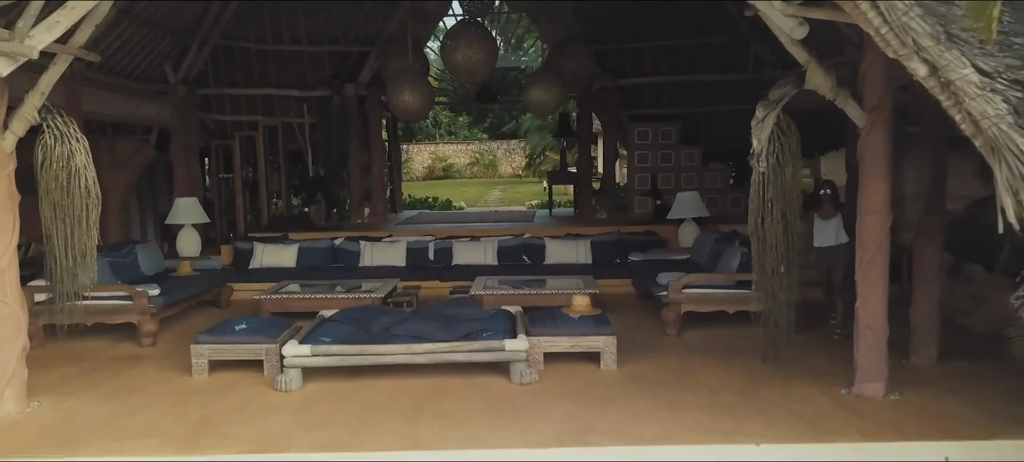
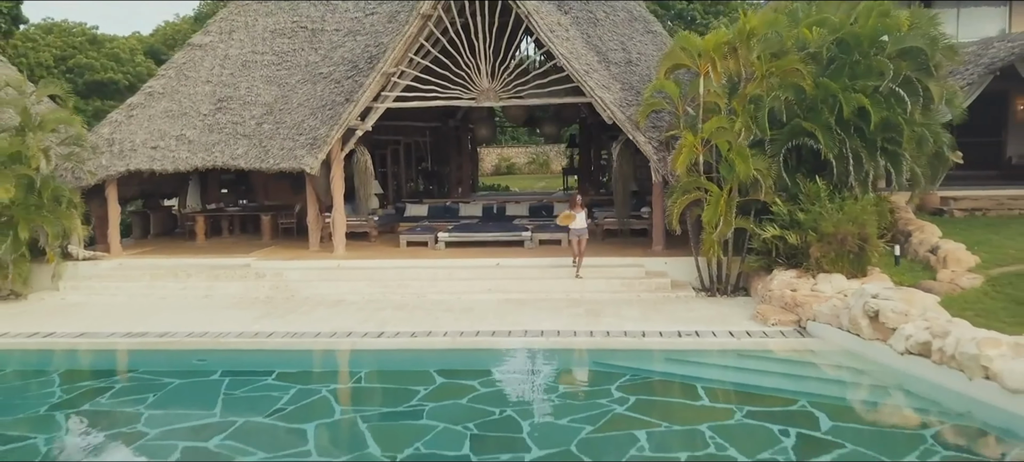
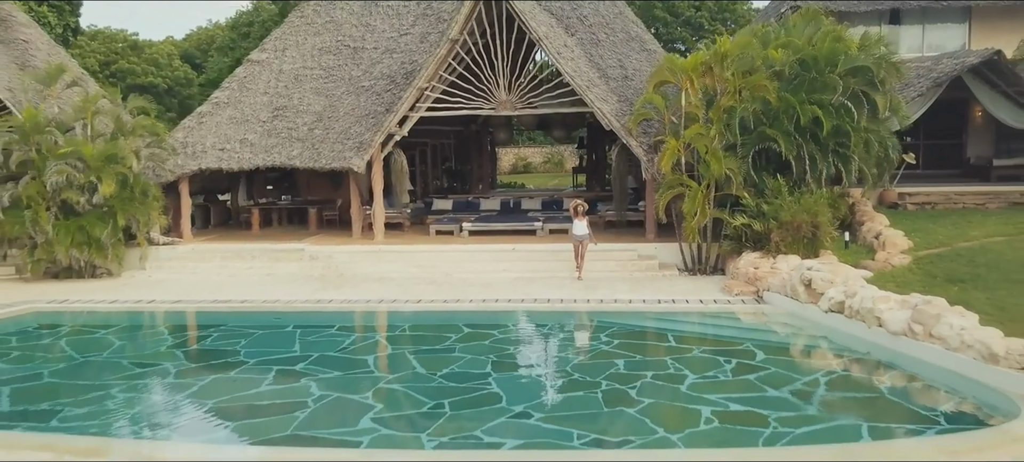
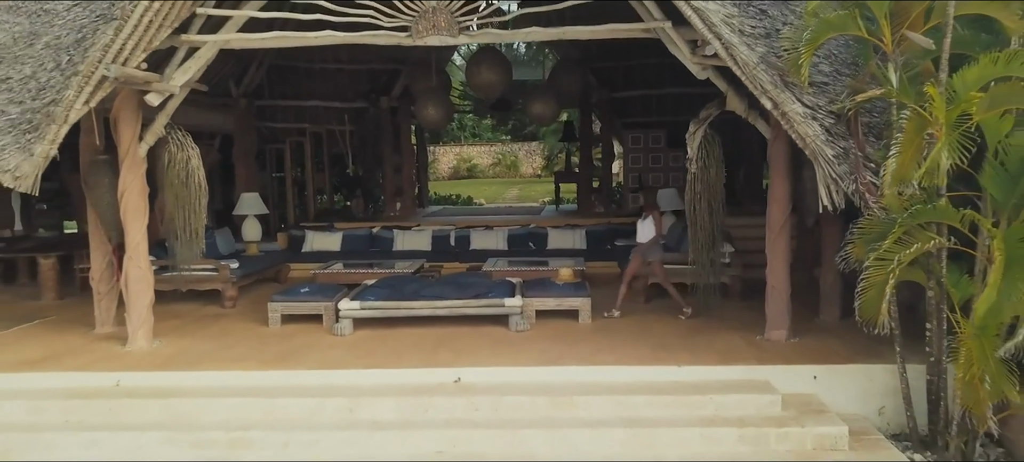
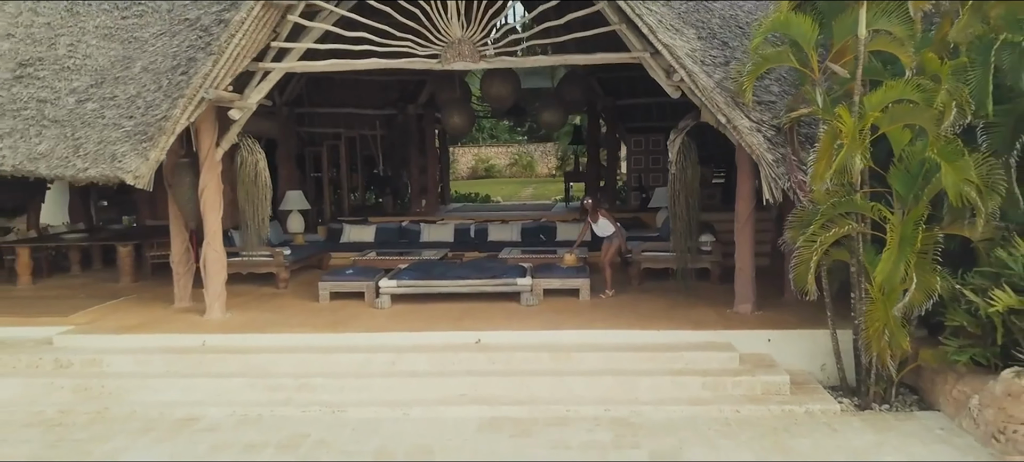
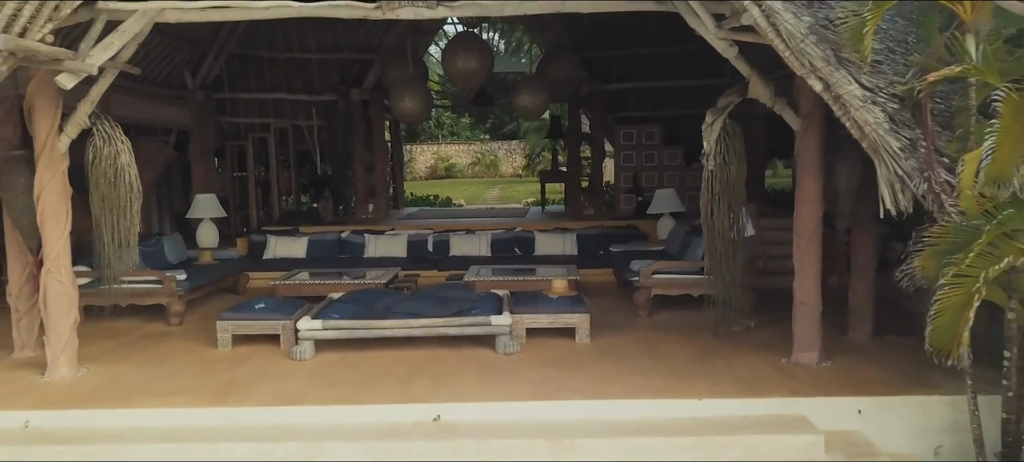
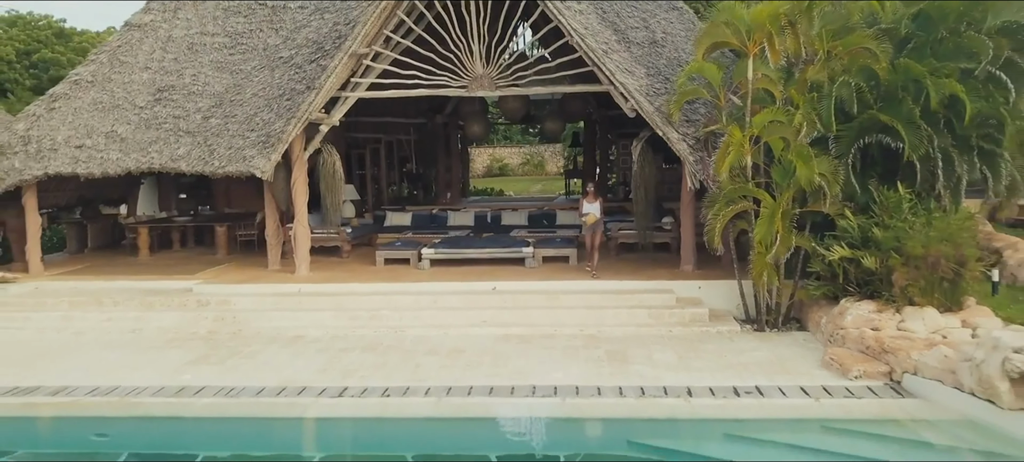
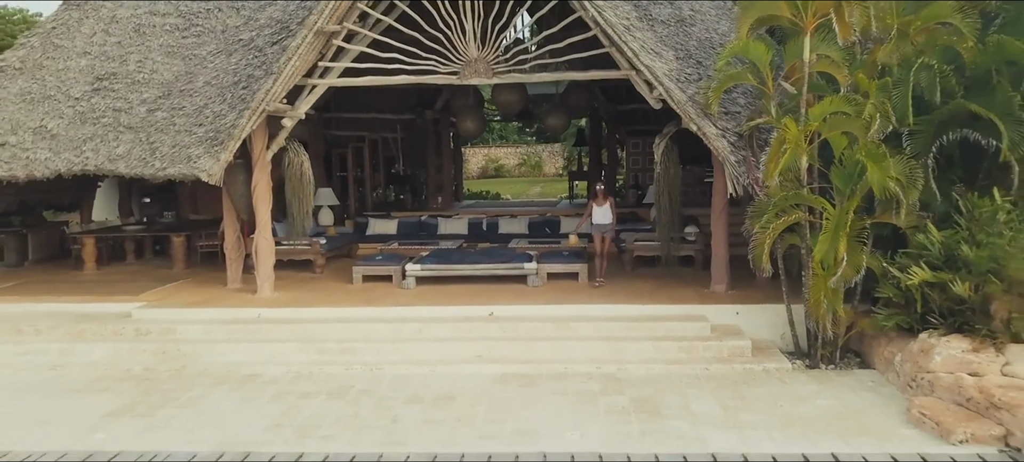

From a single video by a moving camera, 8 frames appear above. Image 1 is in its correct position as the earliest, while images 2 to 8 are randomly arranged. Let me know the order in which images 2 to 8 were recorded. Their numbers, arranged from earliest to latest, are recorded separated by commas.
6, 4, 5, 8, 7, 2, 3
